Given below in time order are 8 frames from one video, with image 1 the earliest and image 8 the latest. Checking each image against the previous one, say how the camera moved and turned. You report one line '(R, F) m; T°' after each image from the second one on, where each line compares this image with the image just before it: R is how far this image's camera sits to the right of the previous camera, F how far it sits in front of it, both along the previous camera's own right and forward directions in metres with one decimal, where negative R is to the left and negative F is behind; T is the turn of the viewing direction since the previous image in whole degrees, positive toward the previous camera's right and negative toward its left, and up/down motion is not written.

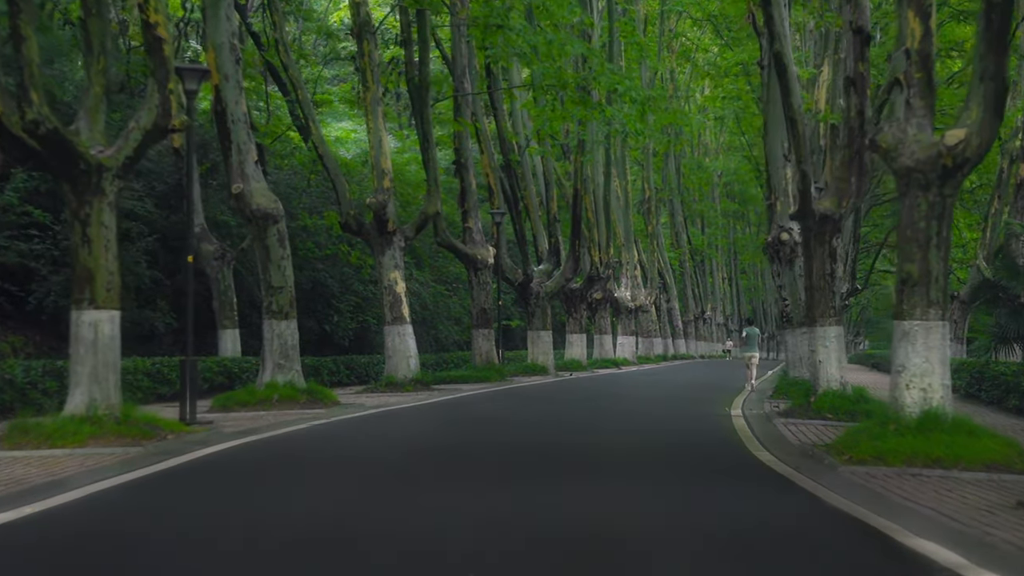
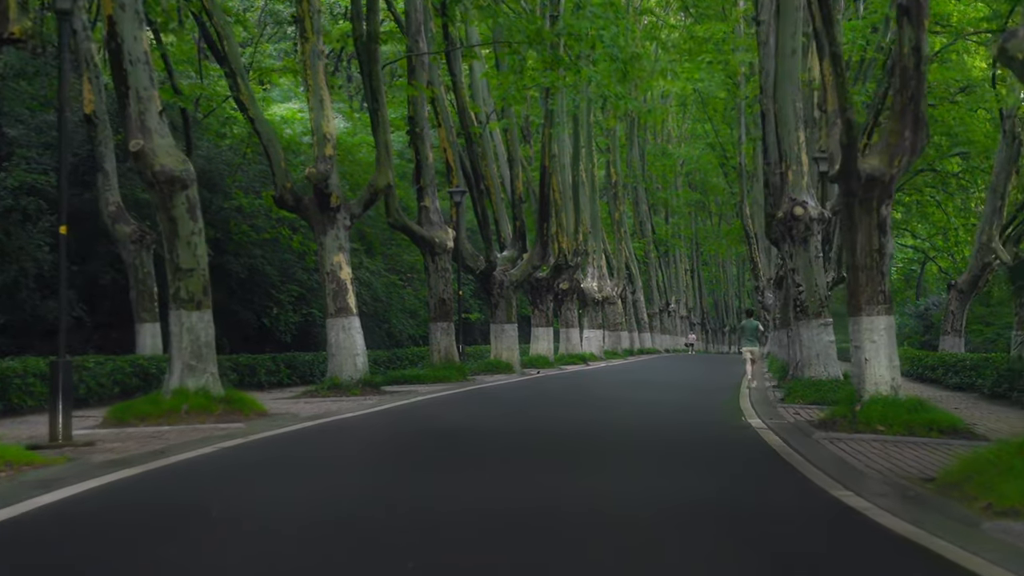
(-0.1, +3.1) m; +1°
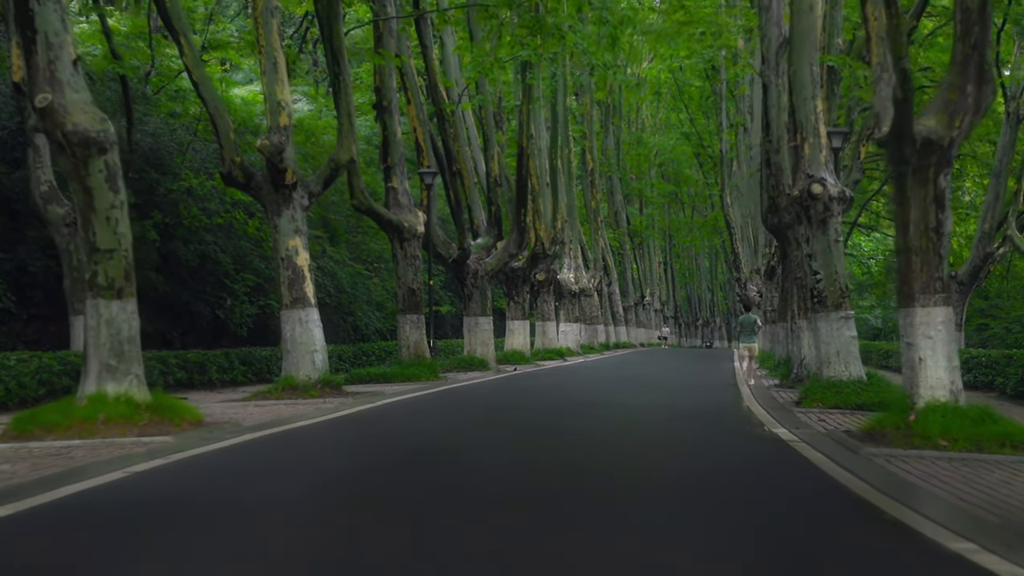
(-0.1, +2.1) m; +1°
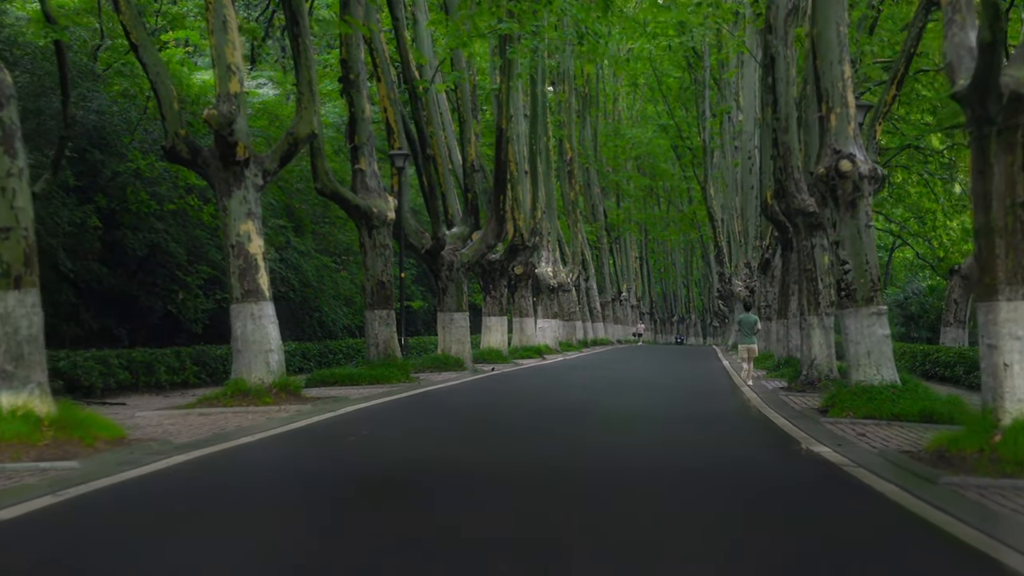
(-0.1, +2.0) m; +1°
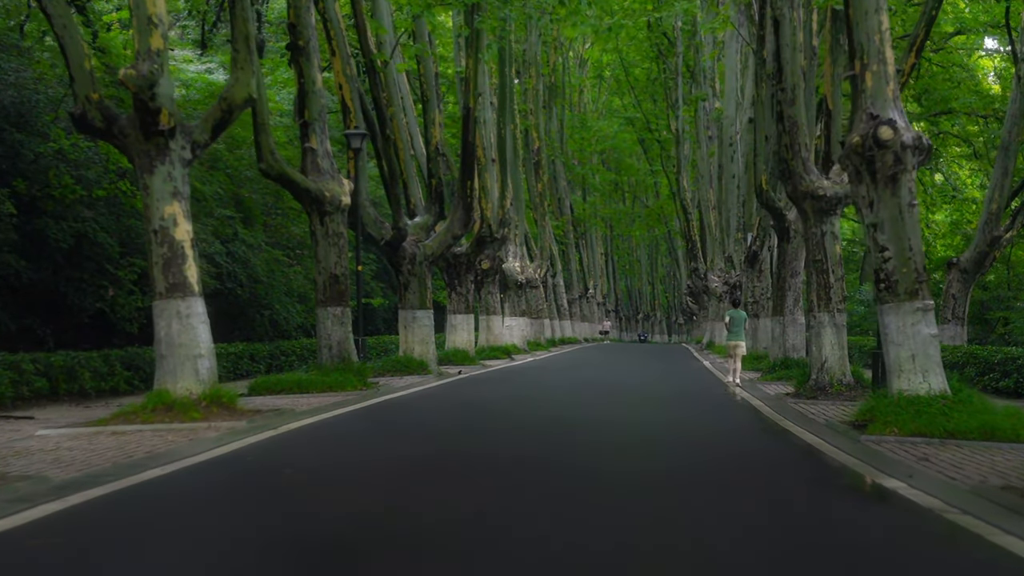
(-0.1, +2.2) m; +1°
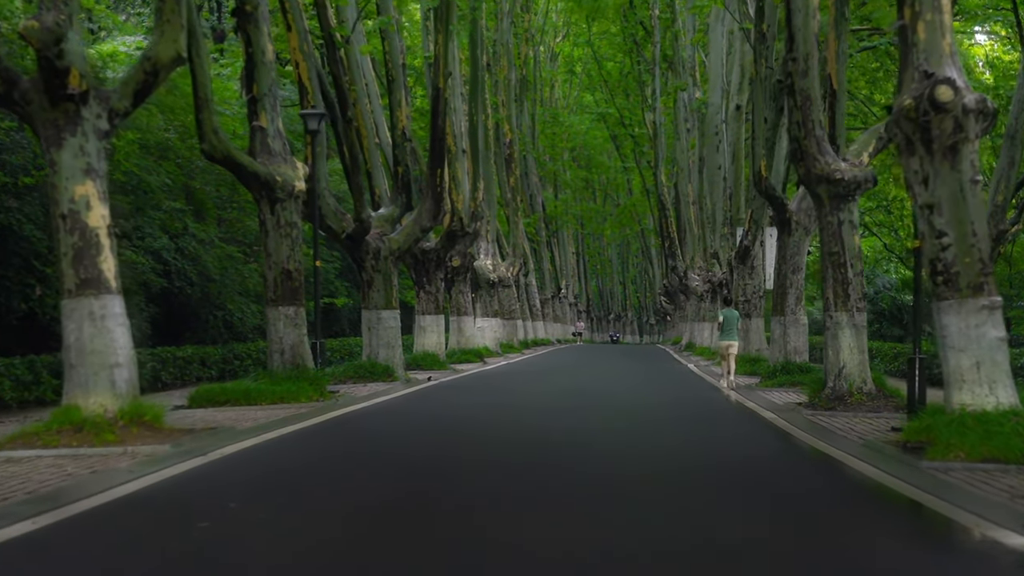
(-0.1, +1.9) m; +1°
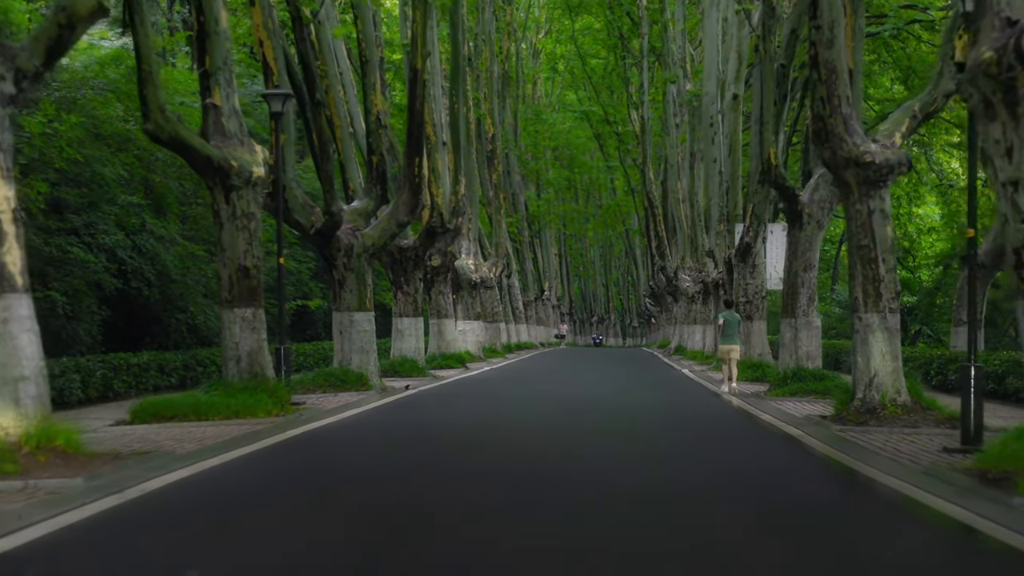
(0.0, +1.7) m; +1°
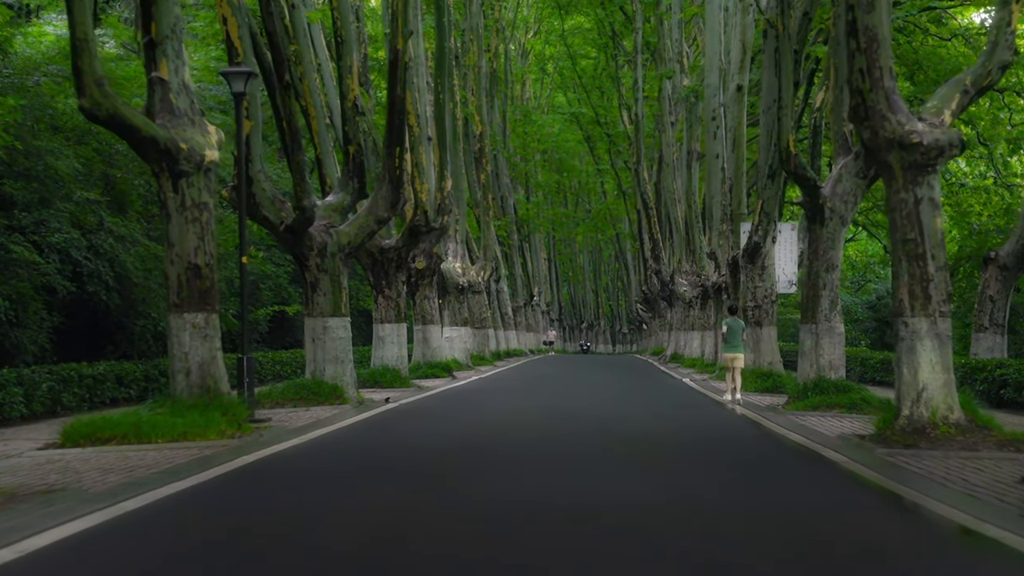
(0.0, +1.7) m; 0°
